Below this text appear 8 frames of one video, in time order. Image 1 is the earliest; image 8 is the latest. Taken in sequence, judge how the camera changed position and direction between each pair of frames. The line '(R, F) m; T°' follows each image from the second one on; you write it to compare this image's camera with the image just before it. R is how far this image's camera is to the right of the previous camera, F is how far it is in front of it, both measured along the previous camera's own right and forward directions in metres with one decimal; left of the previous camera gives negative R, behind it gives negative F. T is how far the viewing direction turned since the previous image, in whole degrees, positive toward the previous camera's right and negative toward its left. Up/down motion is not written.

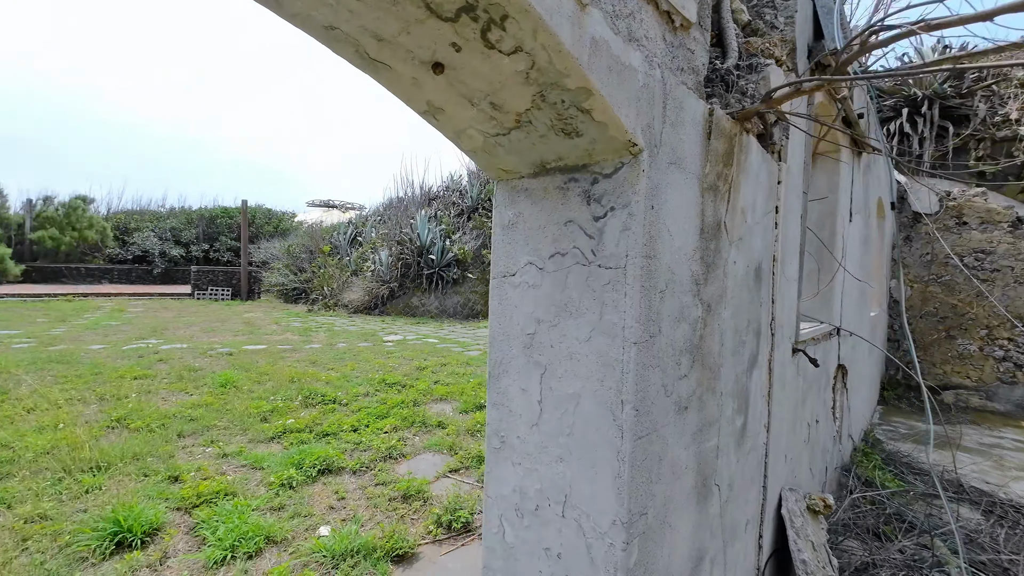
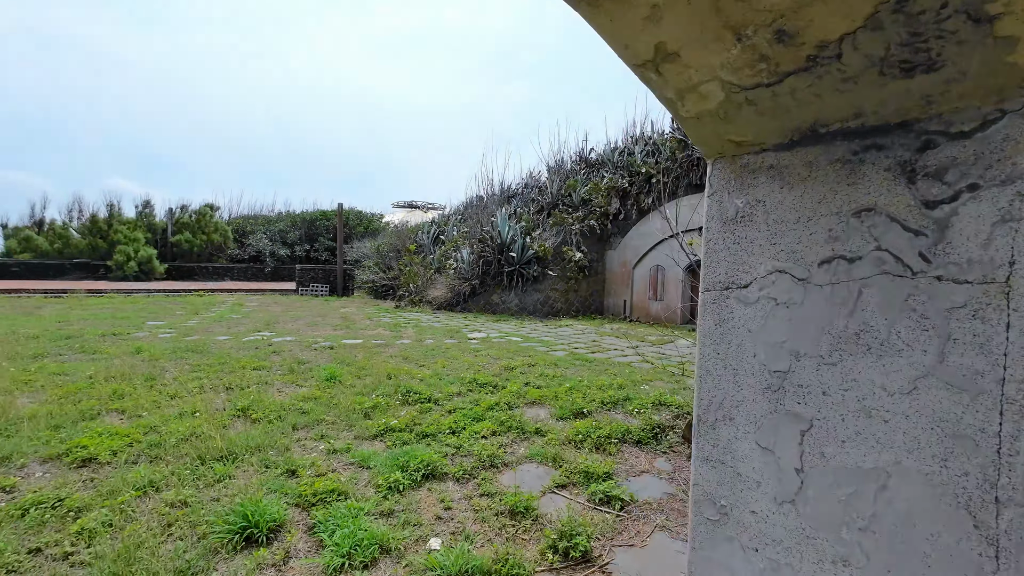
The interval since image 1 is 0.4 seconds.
(-0.2, +0.2) m; -10°
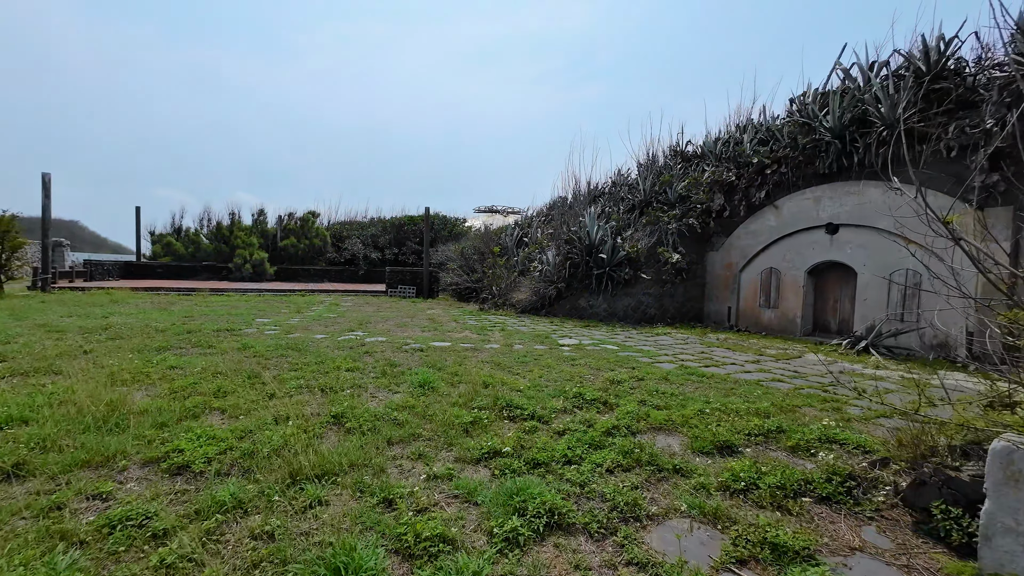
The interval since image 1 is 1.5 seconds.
(-0.3, +0.5) m; -10°
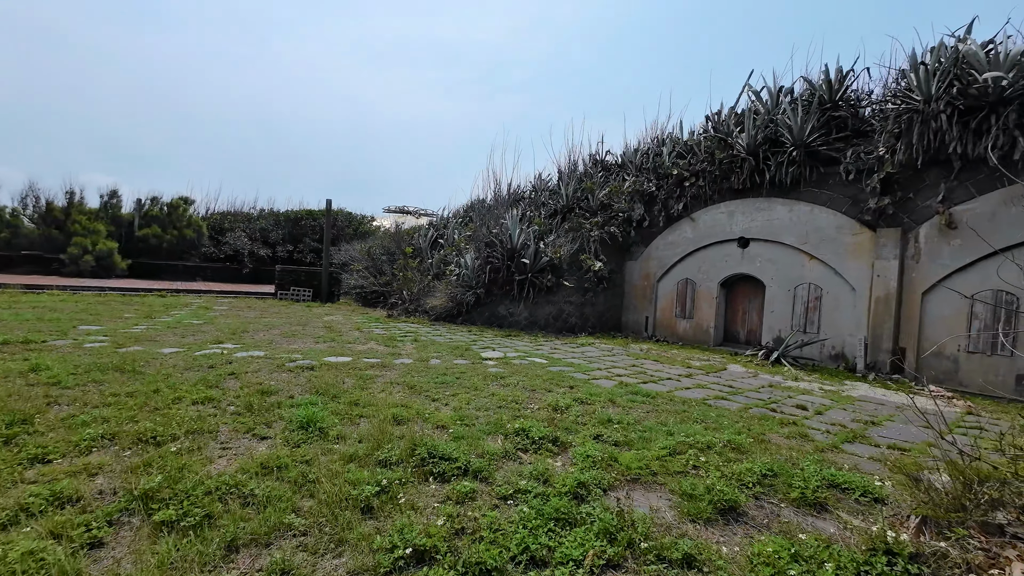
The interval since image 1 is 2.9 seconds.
(-0.1, +0.9) m; +12°
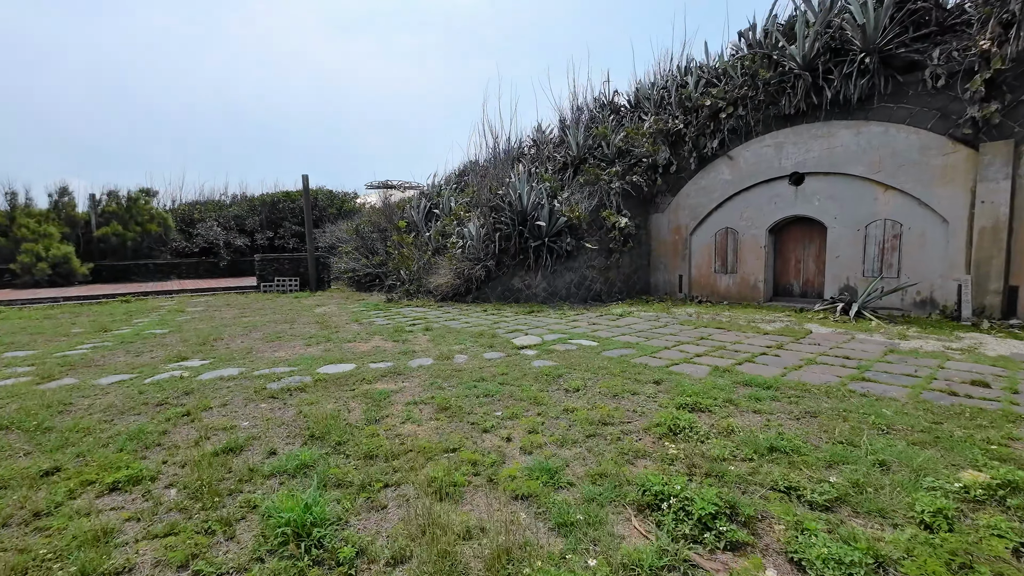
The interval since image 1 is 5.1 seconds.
(-0.5, +1.3) m; +1°
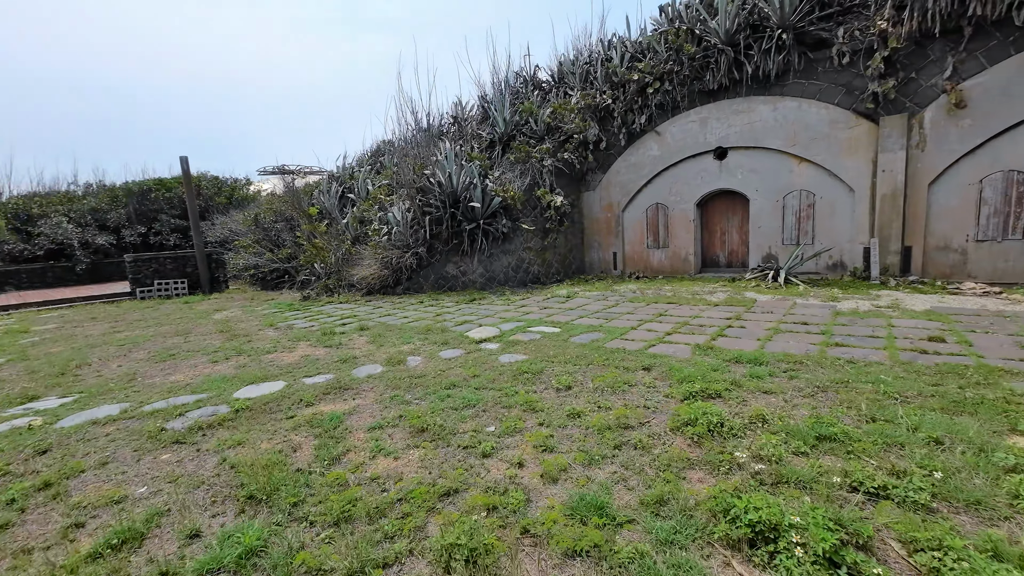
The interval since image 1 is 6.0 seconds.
(-0.4, +0.5) m; +11°
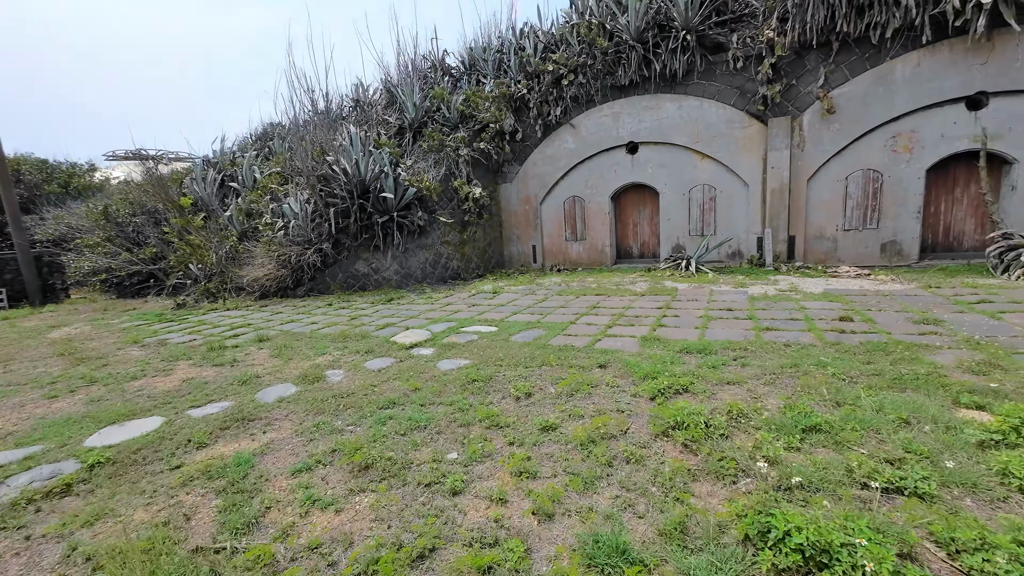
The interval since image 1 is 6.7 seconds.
(-0.2, +0.4) m; +12°
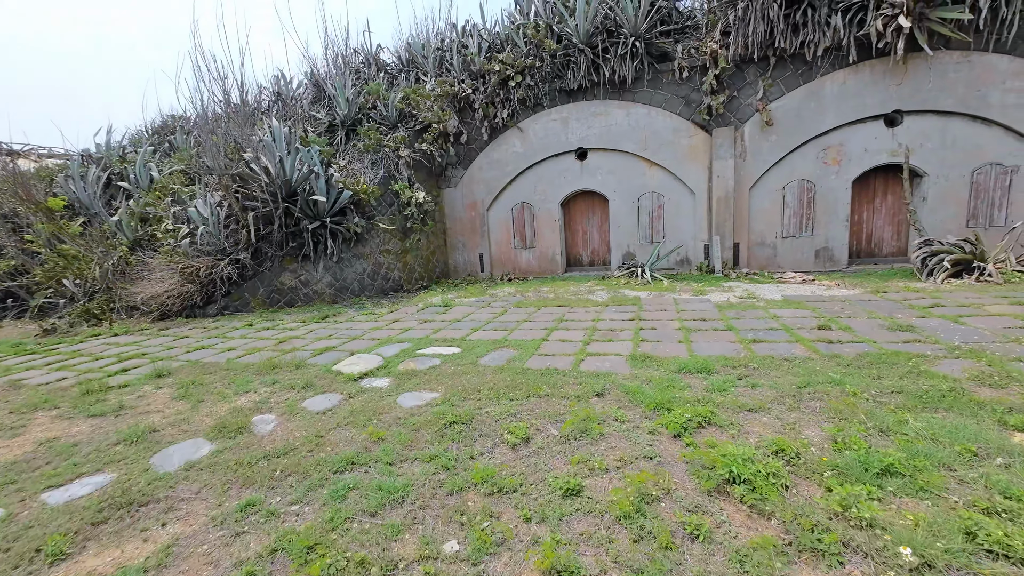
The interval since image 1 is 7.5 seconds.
(-0.3, +0.5) m; +9°
